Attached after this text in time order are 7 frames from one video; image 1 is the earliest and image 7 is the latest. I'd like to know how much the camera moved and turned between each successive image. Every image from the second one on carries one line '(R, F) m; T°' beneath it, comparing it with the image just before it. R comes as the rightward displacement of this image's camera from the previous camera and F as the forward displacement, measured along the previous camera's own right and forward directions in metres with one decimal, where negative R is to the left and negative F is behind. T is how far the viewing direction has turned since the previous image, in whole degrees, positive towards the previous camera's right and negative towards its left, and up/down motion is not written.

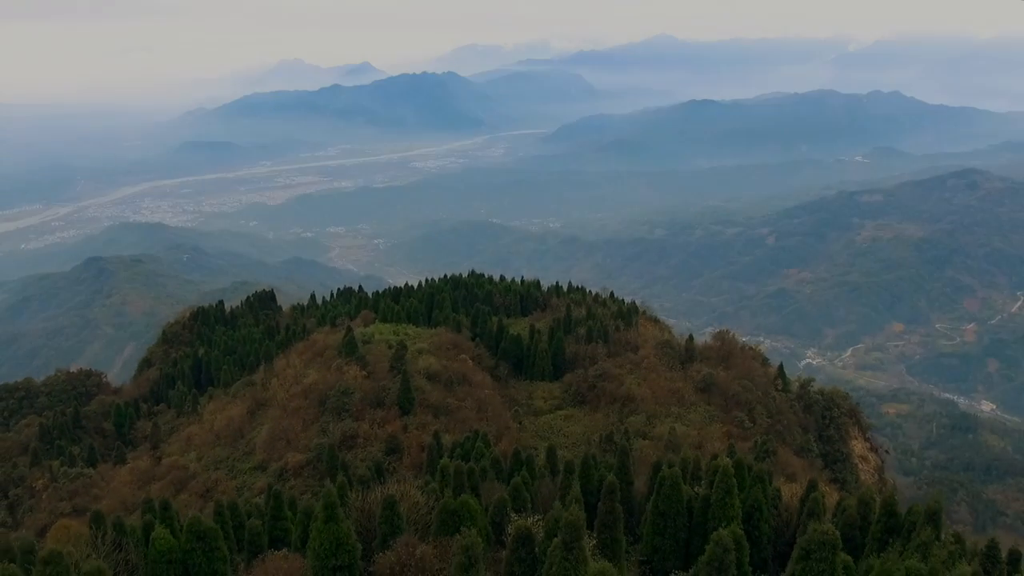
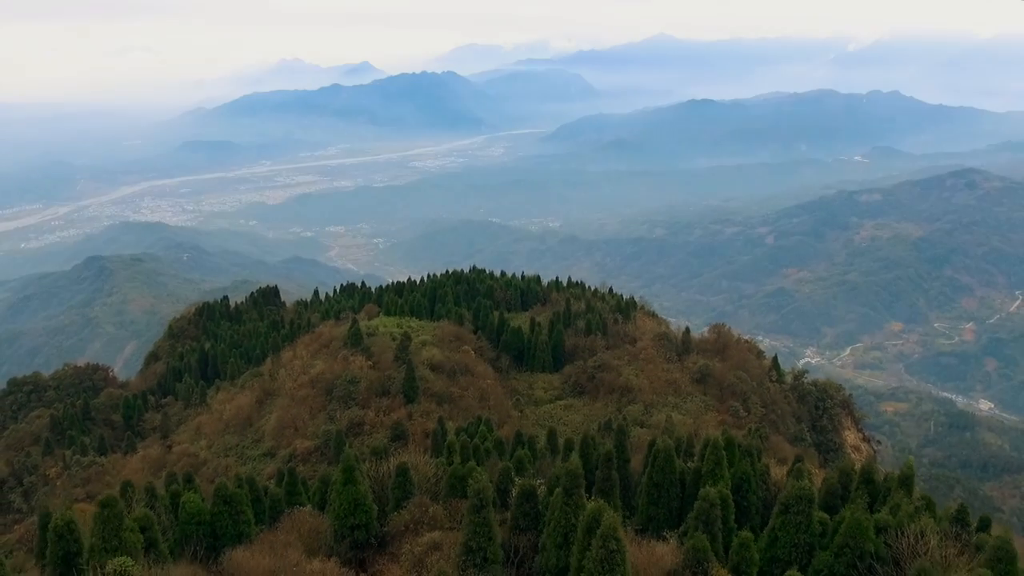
(-0.1, -0.7) m; 0°
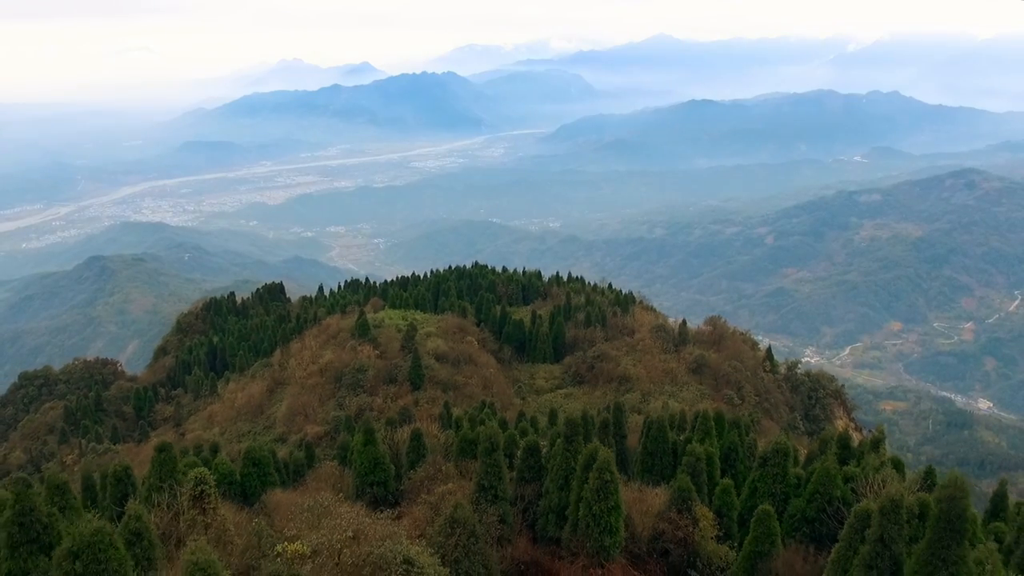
(-0.1, -1.0) m; 0°
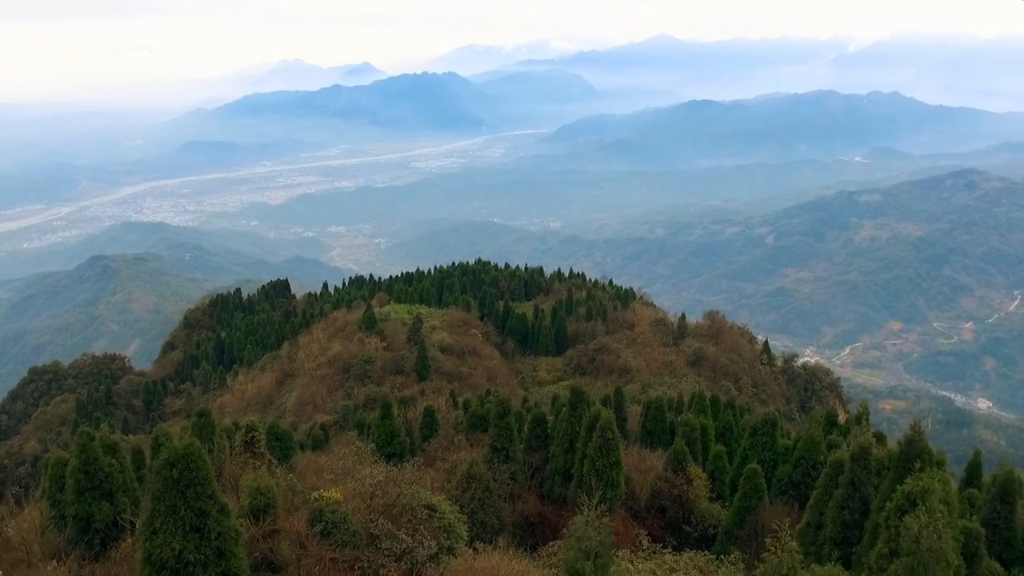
(-0.1, -0.7) m; 0°
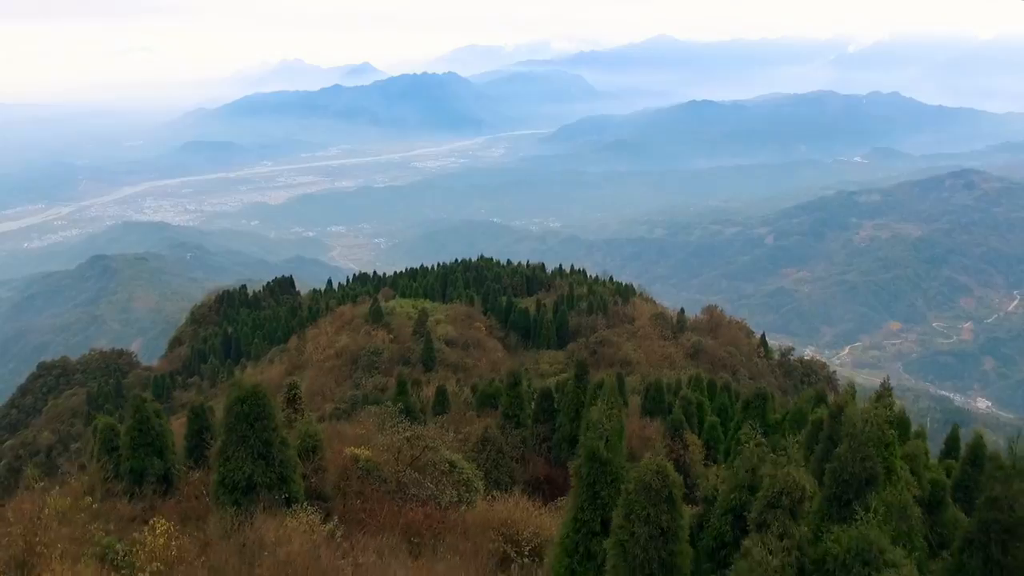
(-0.1, -0.7) m; 0°
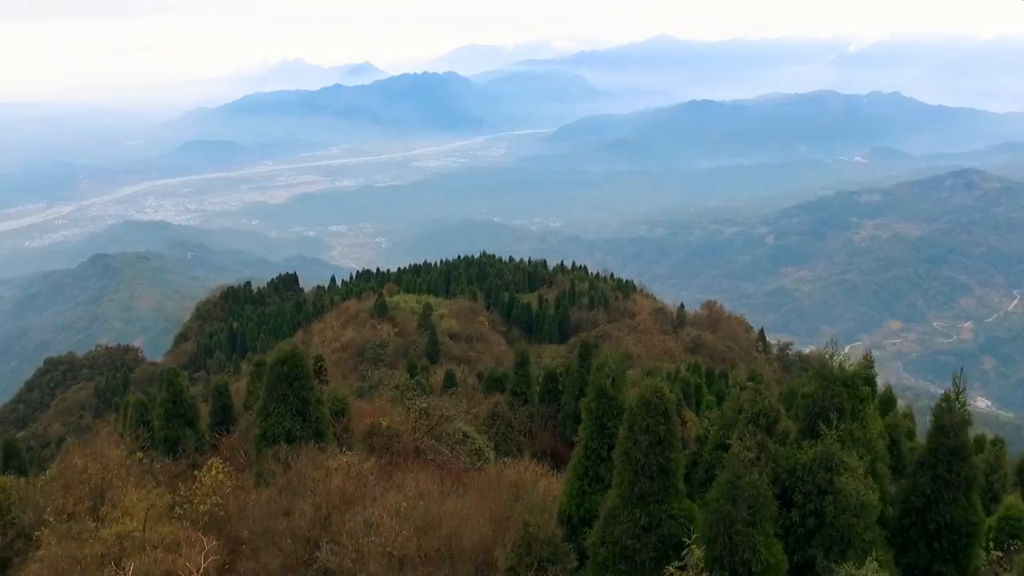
(-0.1, -0.5) m; 0°
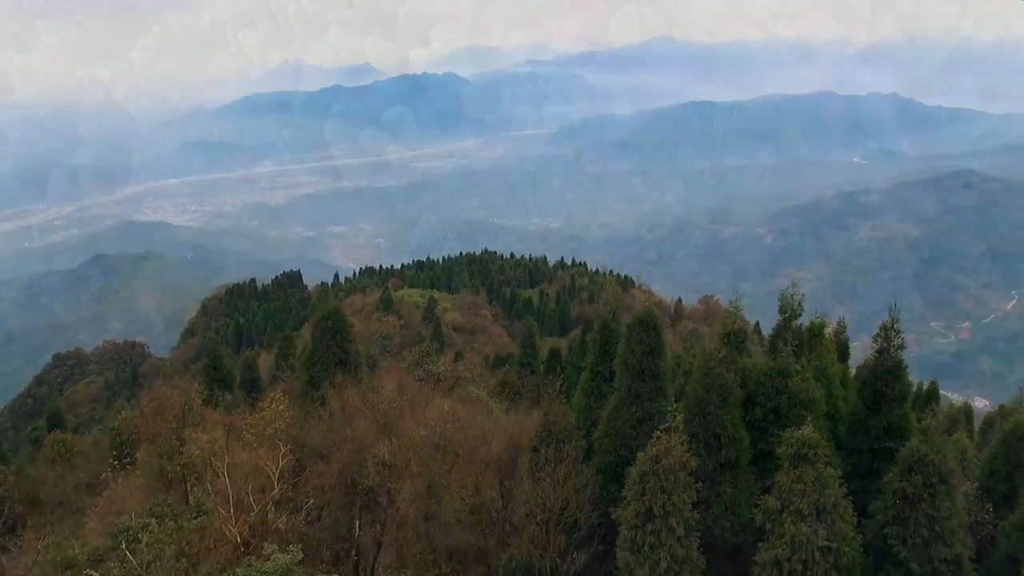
(-0.1, -0.8) m; 0°
